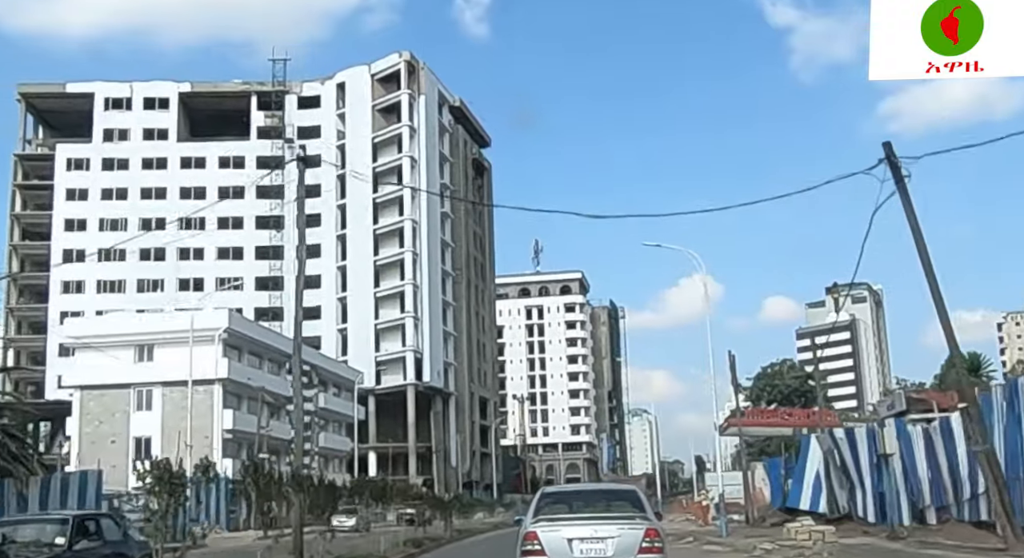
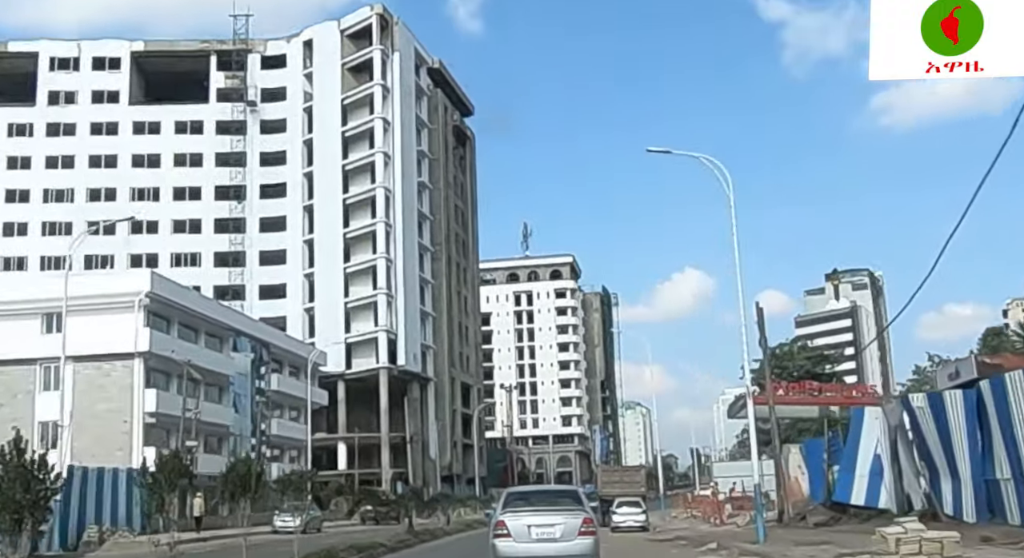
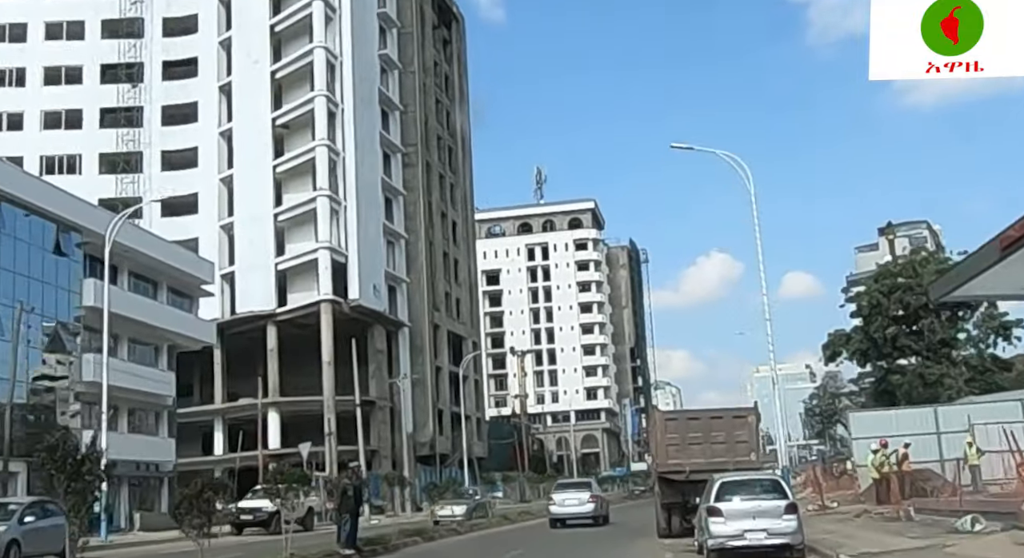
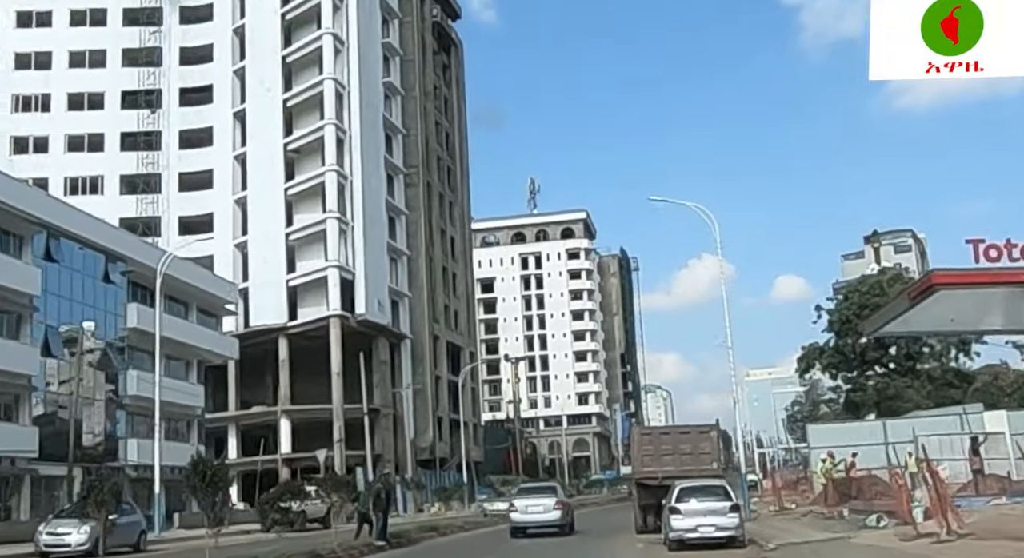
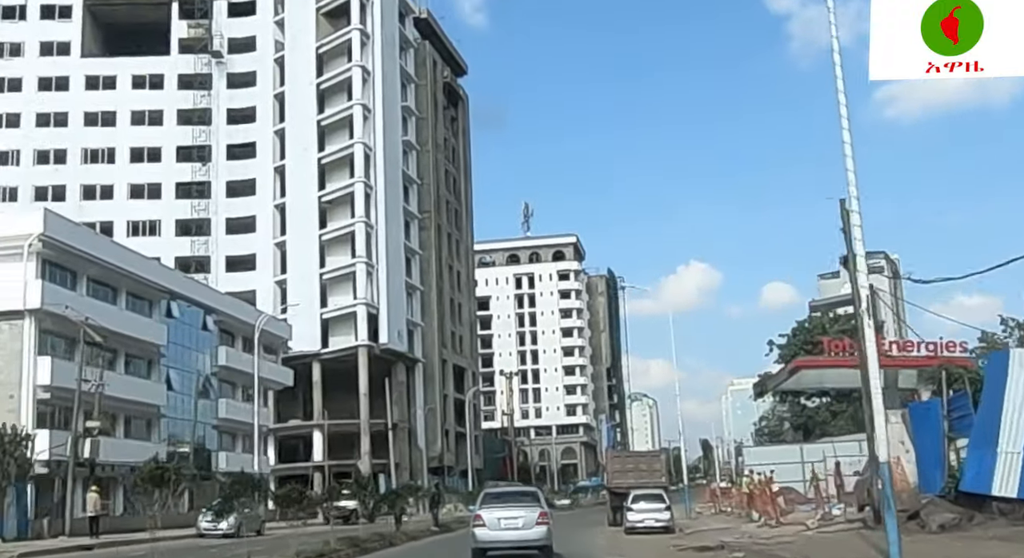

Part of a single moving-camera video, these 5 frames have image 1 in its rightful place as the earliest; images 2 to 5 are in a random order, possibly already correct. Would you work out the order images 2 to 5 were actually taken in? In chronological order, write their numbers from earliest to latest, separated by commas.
2, 5, 4, 3
